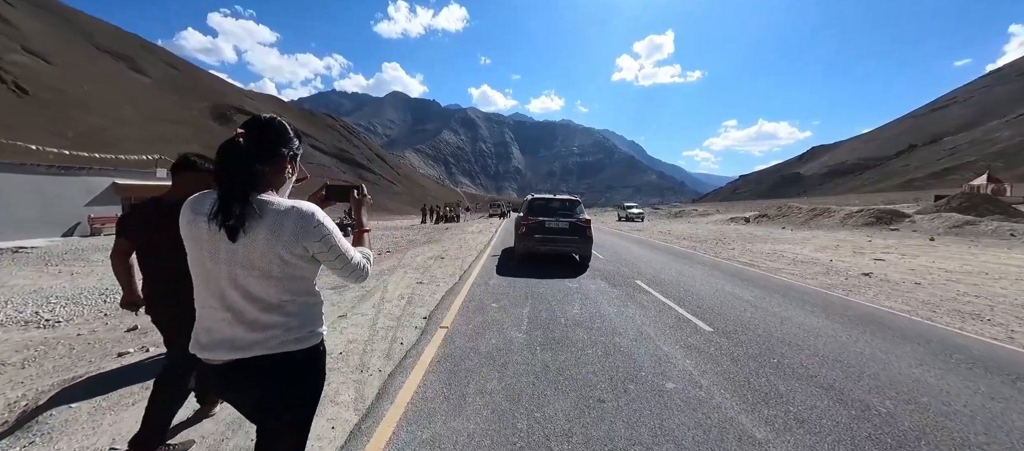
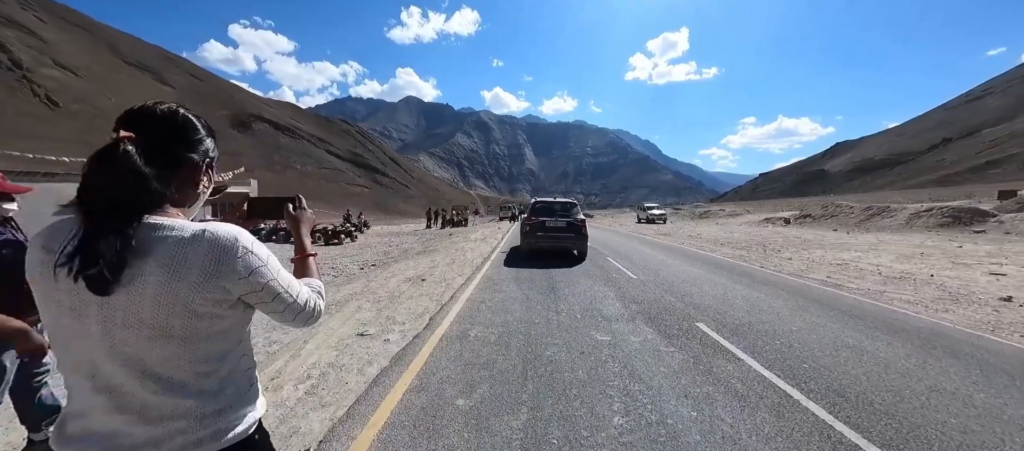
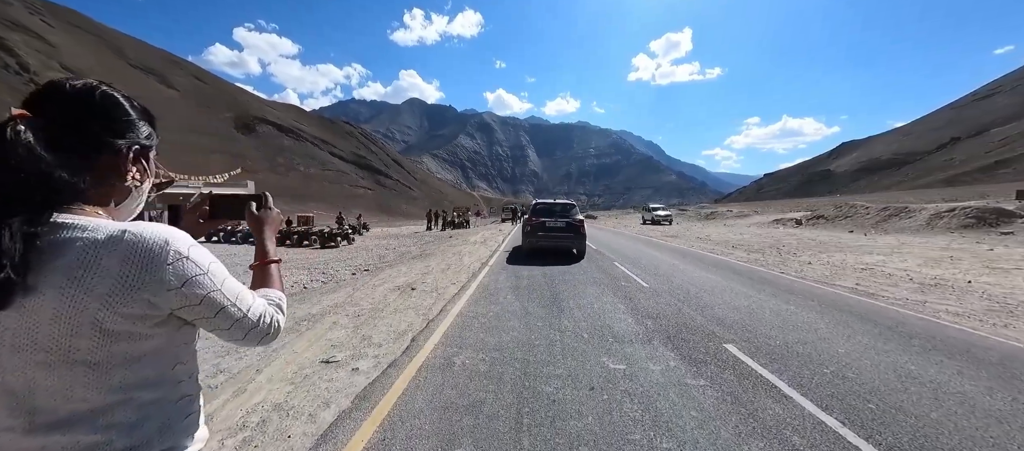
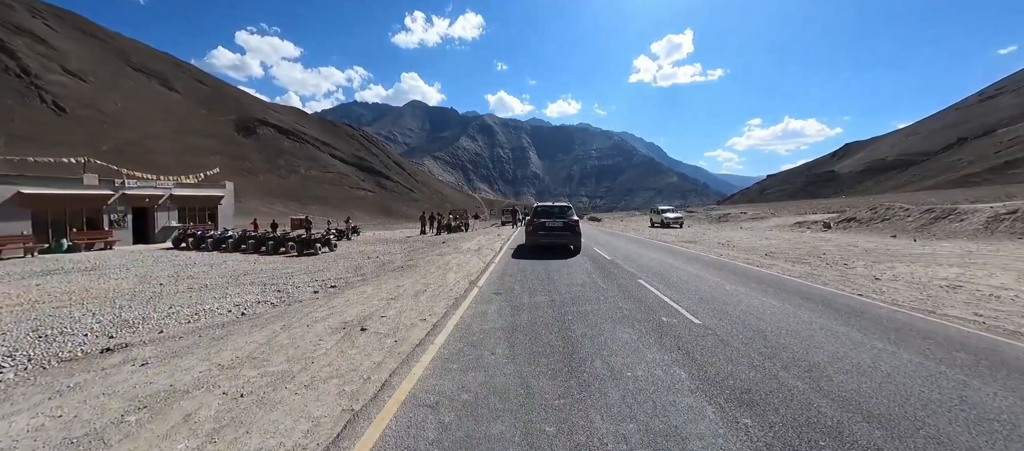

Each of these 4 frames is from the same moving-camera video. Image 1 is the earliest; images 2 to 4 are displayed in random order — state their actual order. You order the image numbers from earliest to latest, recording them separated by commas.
2, 3, 4
